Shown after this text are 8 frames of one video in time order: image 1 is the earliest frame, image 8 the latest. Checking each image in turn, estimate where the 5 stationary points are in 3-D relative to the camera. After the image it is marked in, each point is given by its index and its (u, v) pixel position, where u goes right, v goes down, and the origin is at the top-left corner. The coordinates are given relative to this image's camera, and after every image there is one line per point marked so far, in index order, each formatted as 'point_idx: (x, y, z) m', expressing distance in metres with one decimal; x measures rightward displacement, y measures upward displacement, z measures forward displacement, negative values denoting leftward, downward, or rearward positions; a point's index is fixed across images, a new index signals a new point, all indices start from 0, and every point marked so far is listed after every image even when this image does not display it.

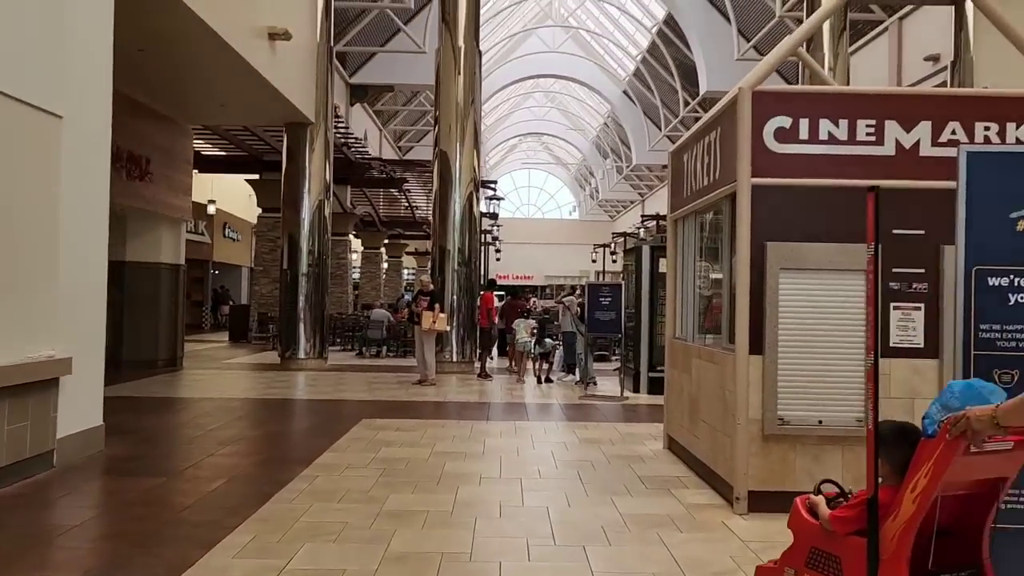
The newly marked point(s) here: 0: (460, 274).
0: (-1.0, +0.2, +15.4) m
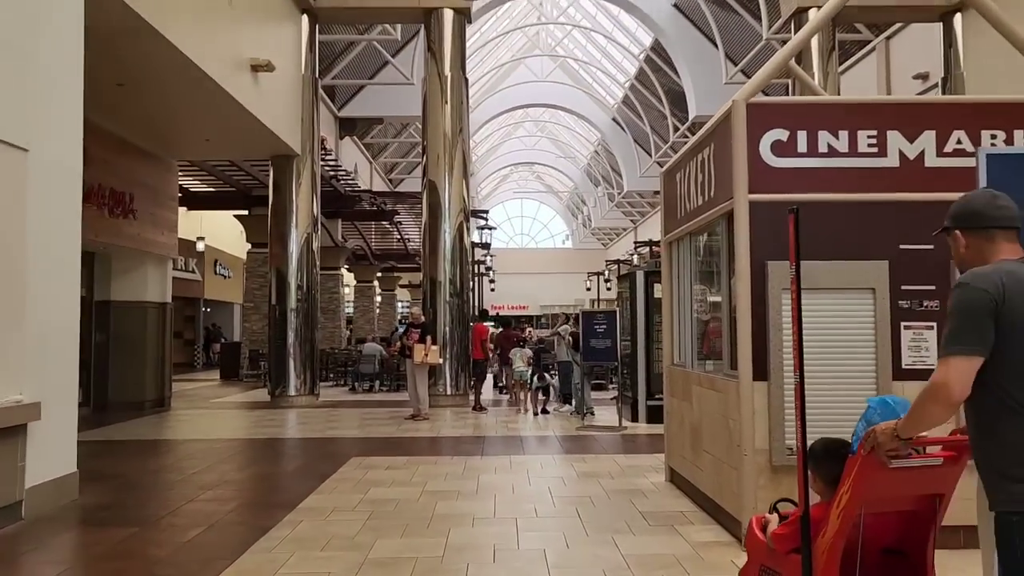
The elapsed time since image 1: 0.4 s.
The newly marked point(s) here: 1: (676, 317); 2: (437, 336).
0: (-1.1, -0.3, +15.1) m
1: (+1.4, -0.2, +6.9) m
2: (-1.3, -0.9, +15.0) m
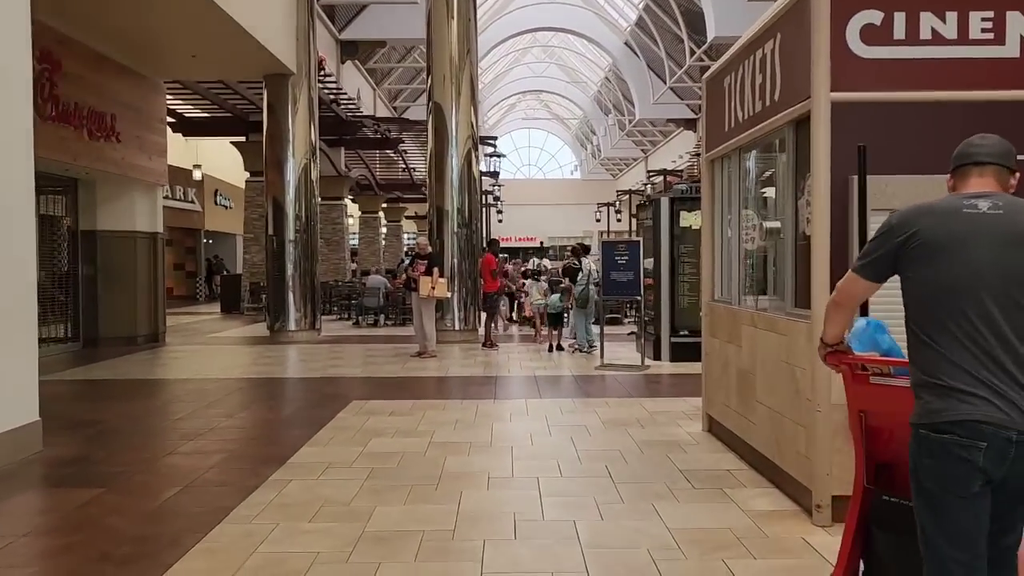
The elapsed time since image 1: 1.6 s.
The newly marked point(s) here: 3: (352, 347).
0: (-0.9, +0.9, +14.2) m
1: (+1.5, +0.3, +6.0) m
2: (-1.1, +0.3, +14.1) m
3: (-2.6, -0.9, +13.2) m
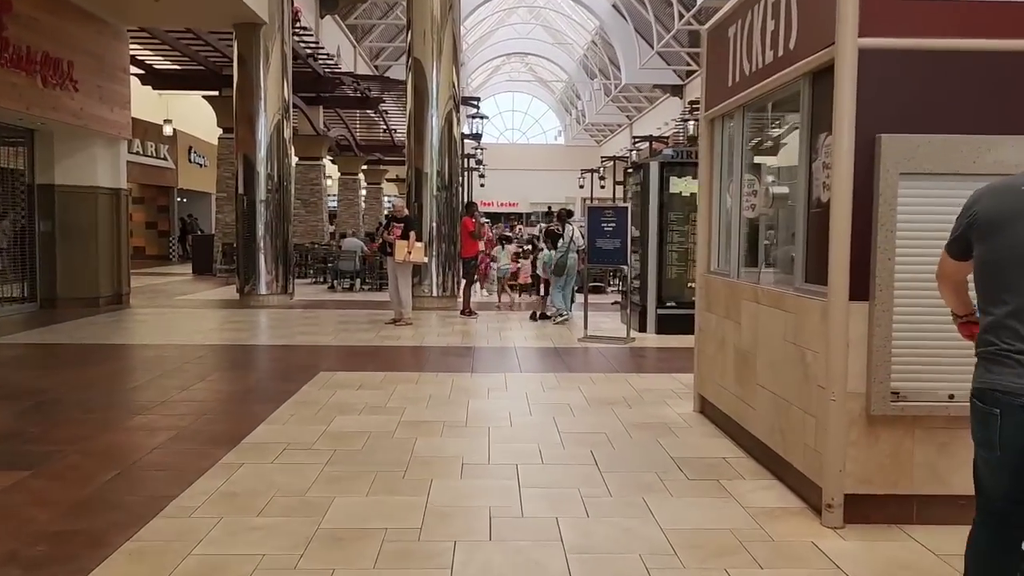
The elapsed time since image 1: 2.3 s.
0: (-1.2, +1.5, +13.7) m
1: (+1.4, +0.5, +5.6) m
2: (-1.5, +0.9, +13.6) m
3: (-2.9, -0.4, +12.7) m
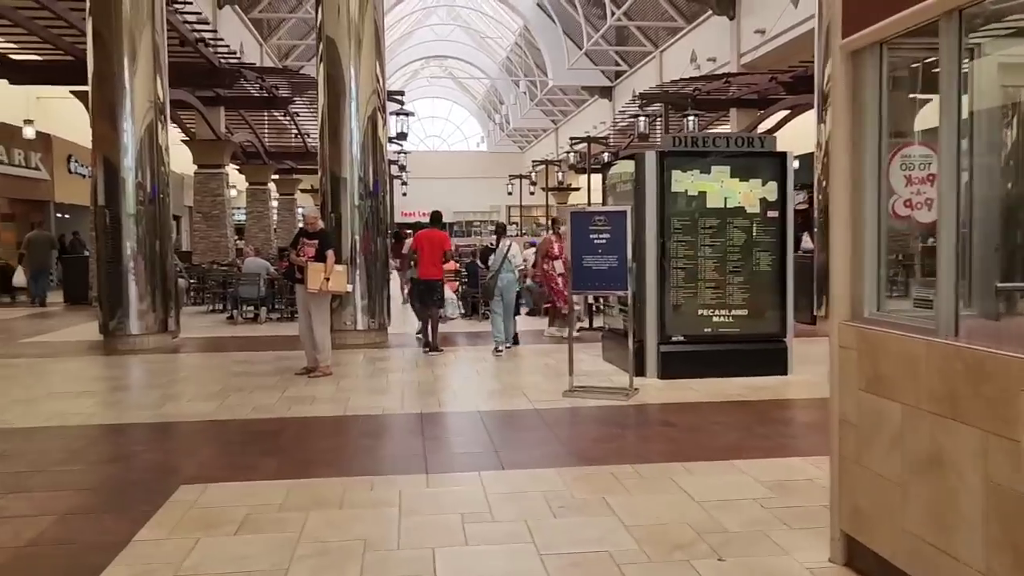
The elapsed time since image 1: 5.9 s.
0: (-2.0, +1.1, +10.9) m
1: (+1.4, +0.3, +3.1) m
2: (-2.2, +0.5, +10.9) m
3: (-3.5, -0.8, +9.8) m
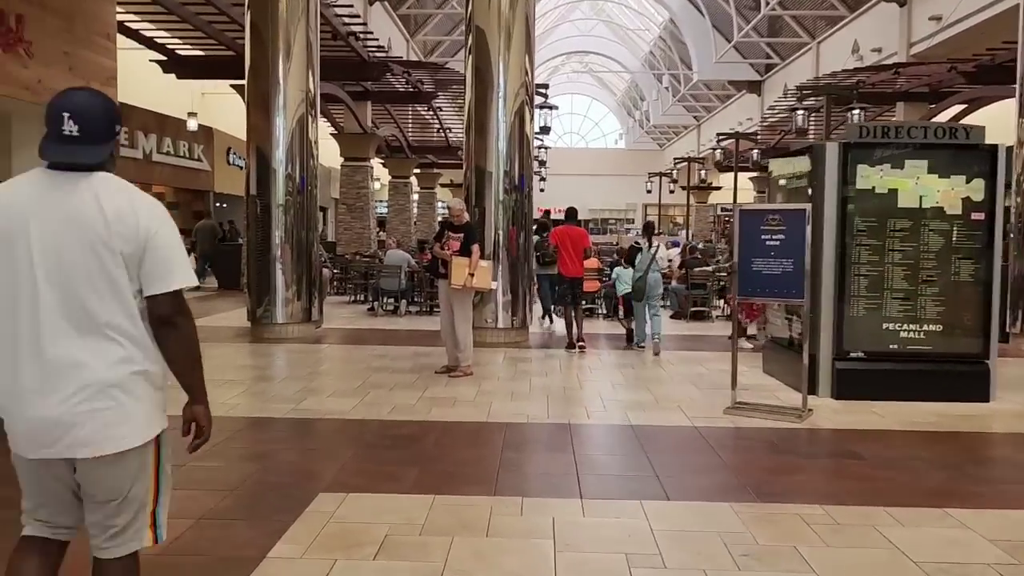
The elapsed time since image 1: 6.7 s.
0: (-0.1, +1.1, +10.6) m
1: (+2.0, +0.2, +2.3) m
2: (-0.3, +0.6, +10.5) m
3: (-1.8, -0.7, +9.7) m
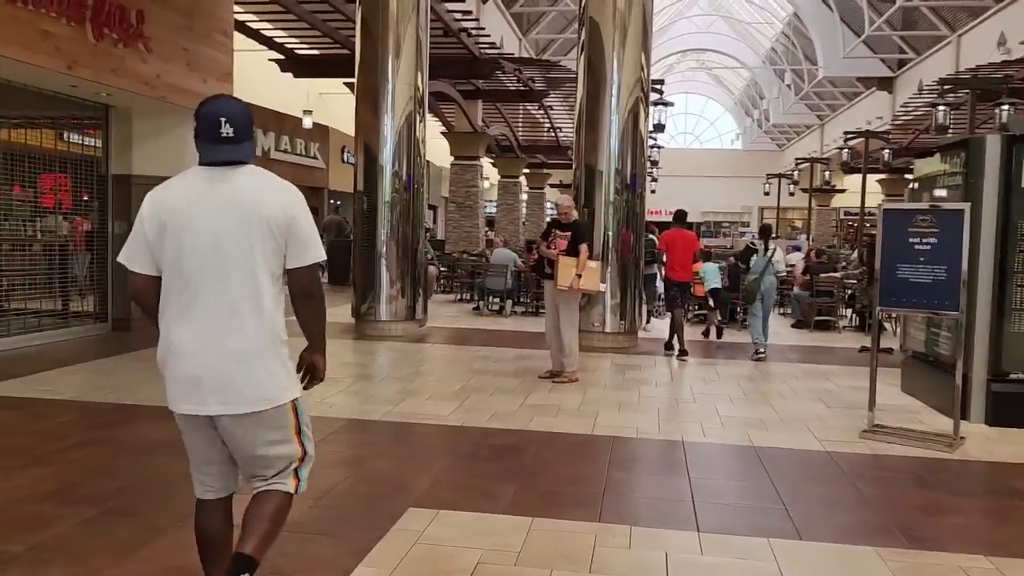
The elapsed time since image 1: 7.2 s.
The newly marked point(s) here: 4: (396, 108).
0: (+1.3, +1.1, +10.1) m
1: (+2.2, +0.1, +1.7) m
2: (+1.0, +0.5, +10.1) m
3: (-0.6, -0.7, +9.5) m
4: (-1.5, +2.4, +10.6) m
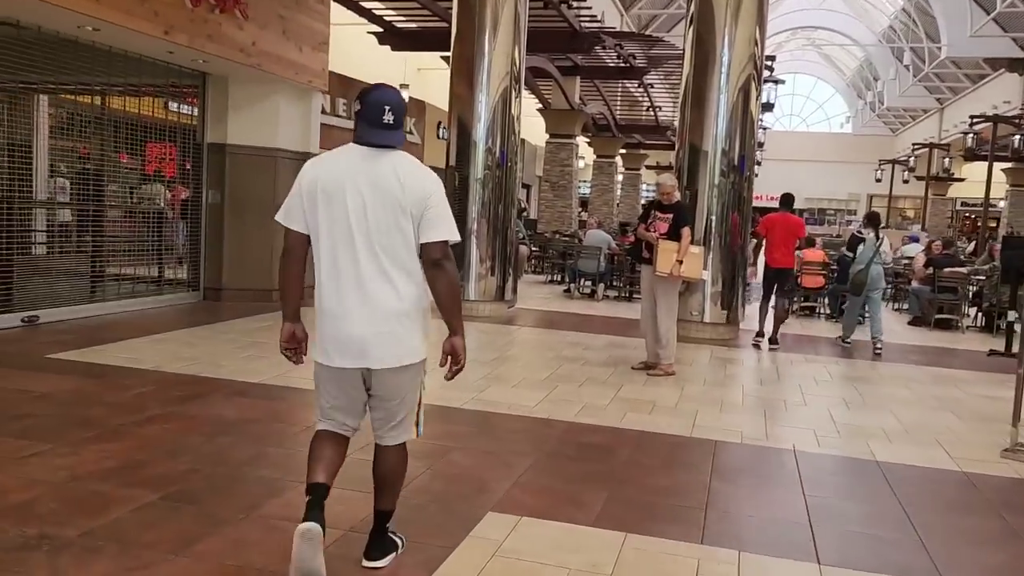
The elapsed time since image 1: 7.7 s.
0: (+2.4, +1.2, +9.4) m
1: (+2.4, +0.1, +1.0) m
2: (+2.1, +0.7, +9.5) m
3: (+0.4, -0.5, +9.1) m
4: (-0.2, +2.6, +10.2) m
